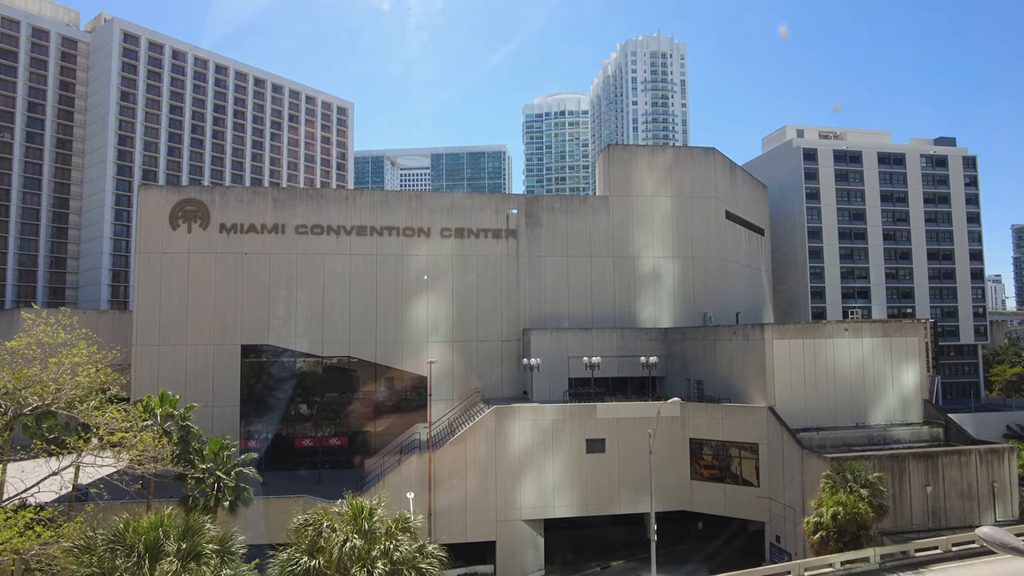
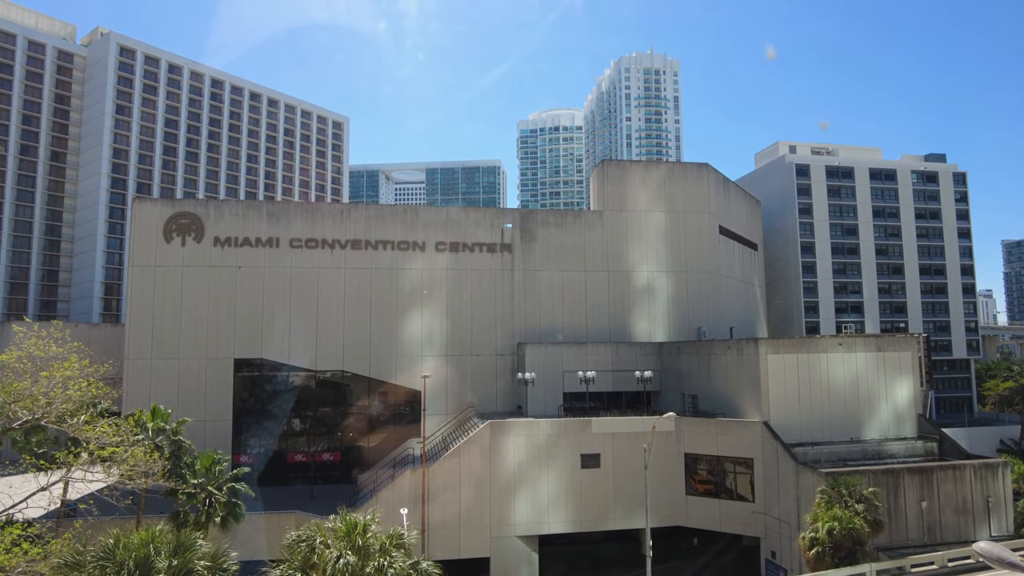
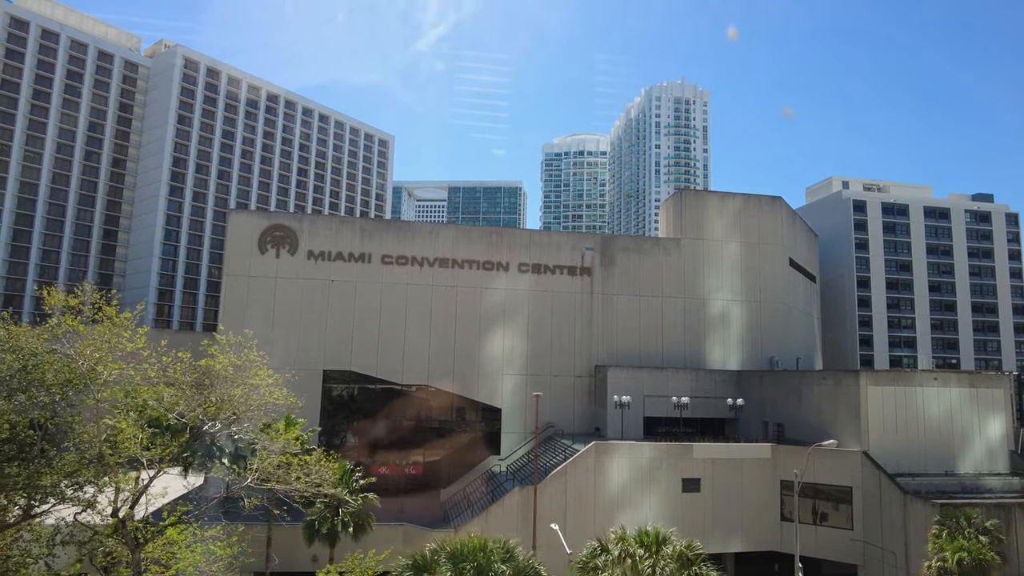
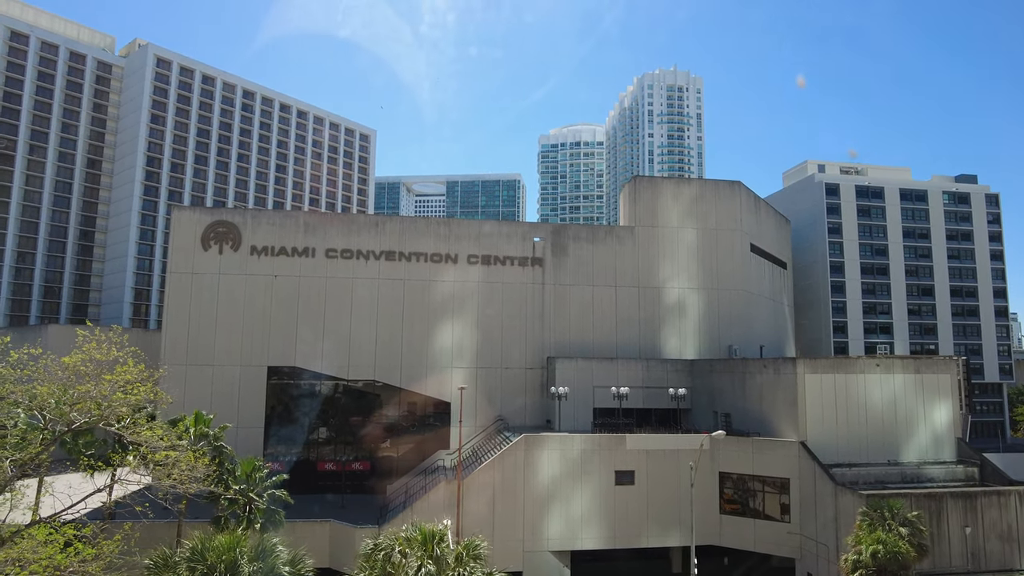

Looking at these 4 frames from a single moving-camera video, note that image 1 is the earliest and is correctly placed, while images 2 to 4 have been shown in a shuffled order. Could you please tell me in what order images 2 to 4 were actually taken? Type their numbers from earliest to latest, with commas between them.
2, 4, 3
